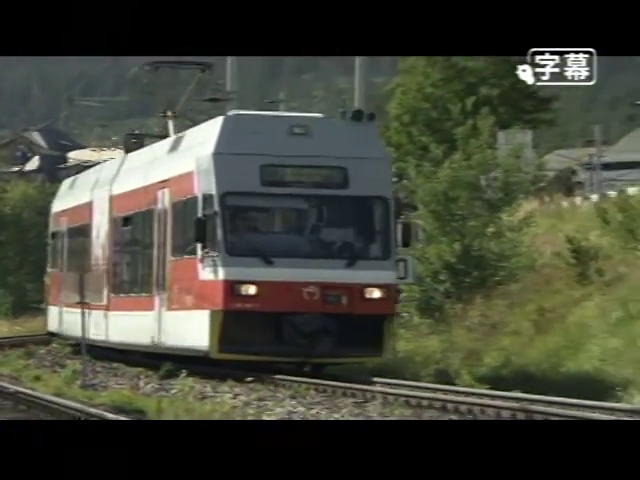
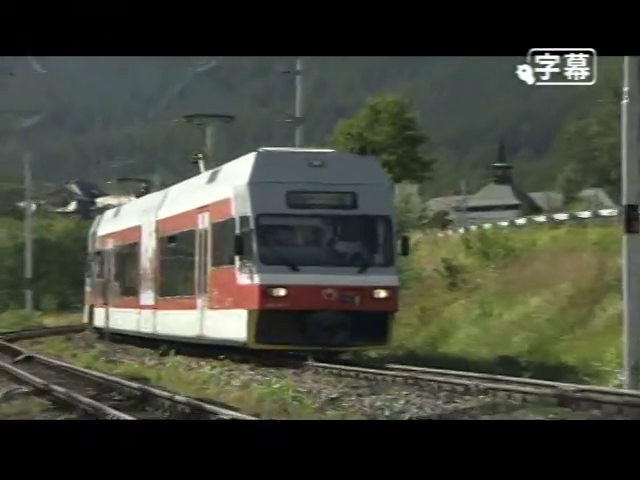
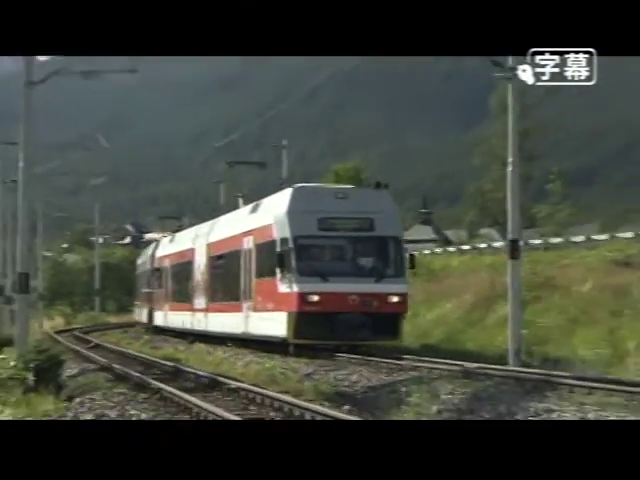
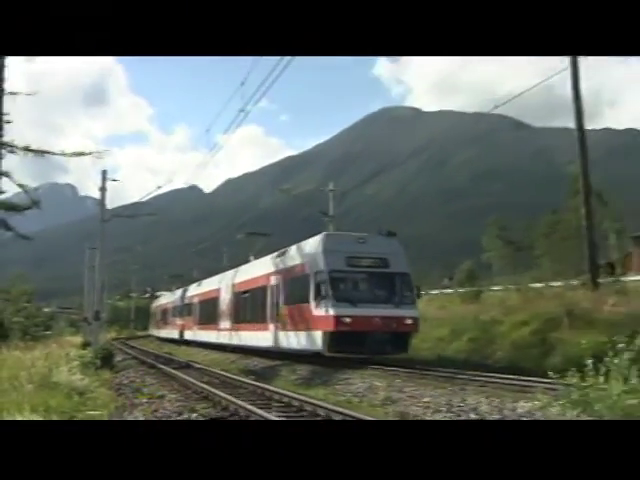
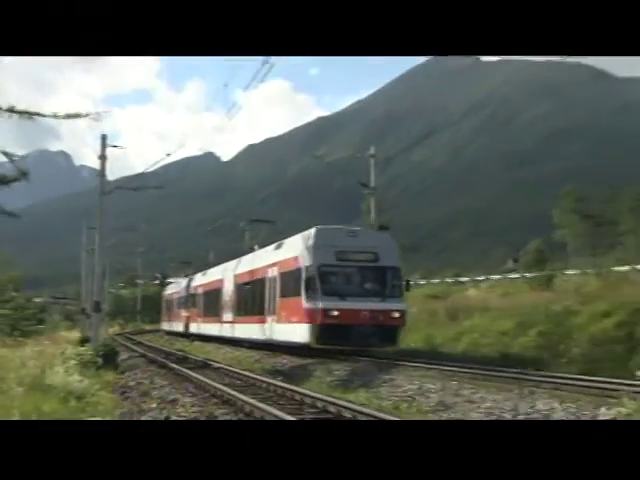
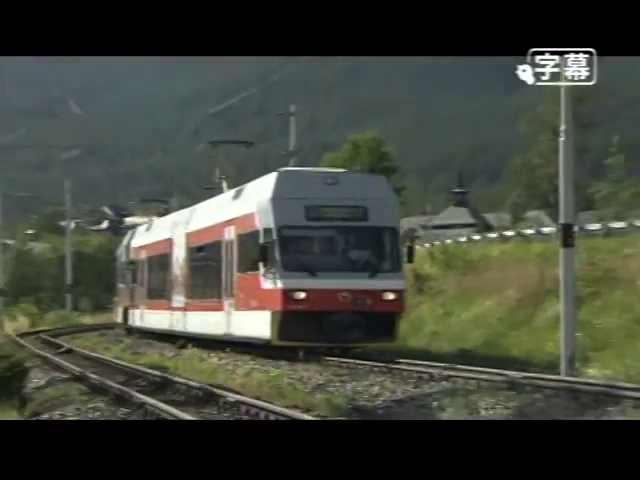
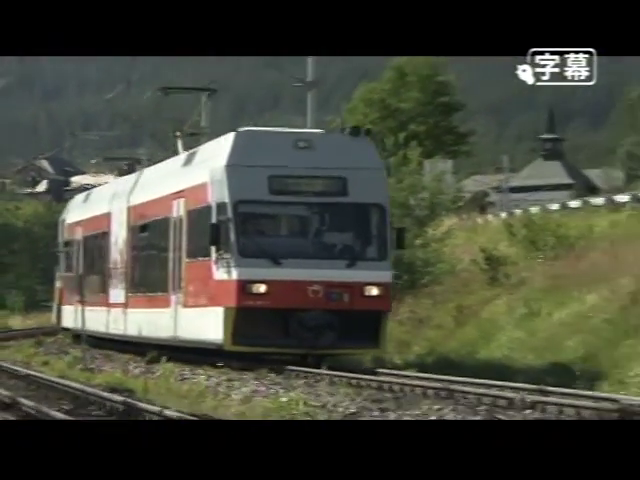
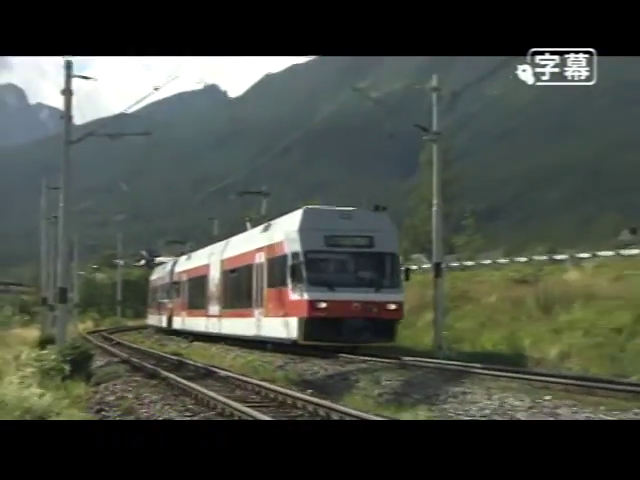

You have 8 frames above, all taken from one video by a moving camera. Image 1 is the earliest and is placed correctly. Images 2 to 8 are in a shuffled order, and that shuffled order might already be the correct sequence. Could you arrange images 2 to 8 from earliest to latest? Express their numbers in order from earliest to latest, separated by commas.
7, 2, 6, 3, 8, 5, 4
